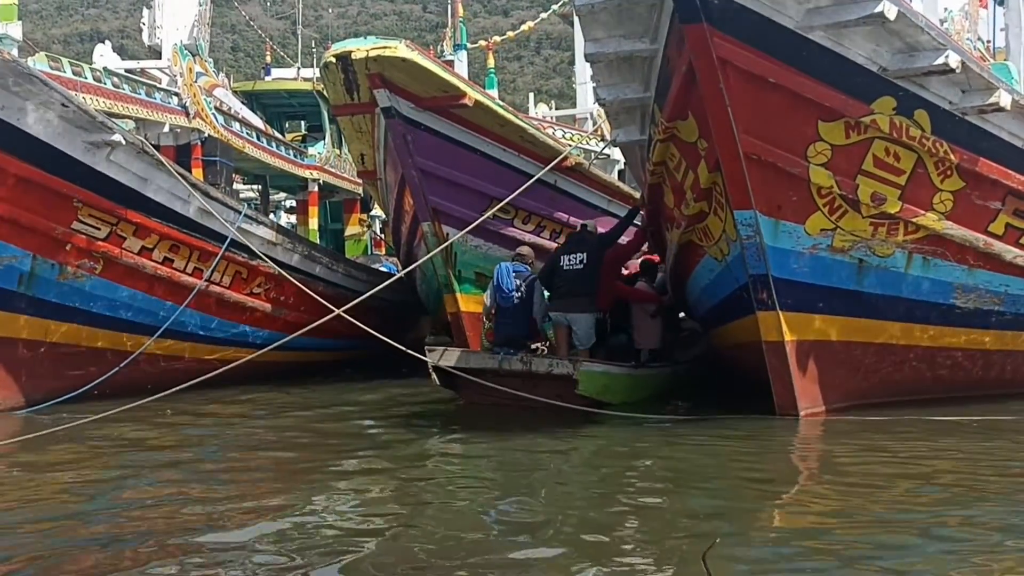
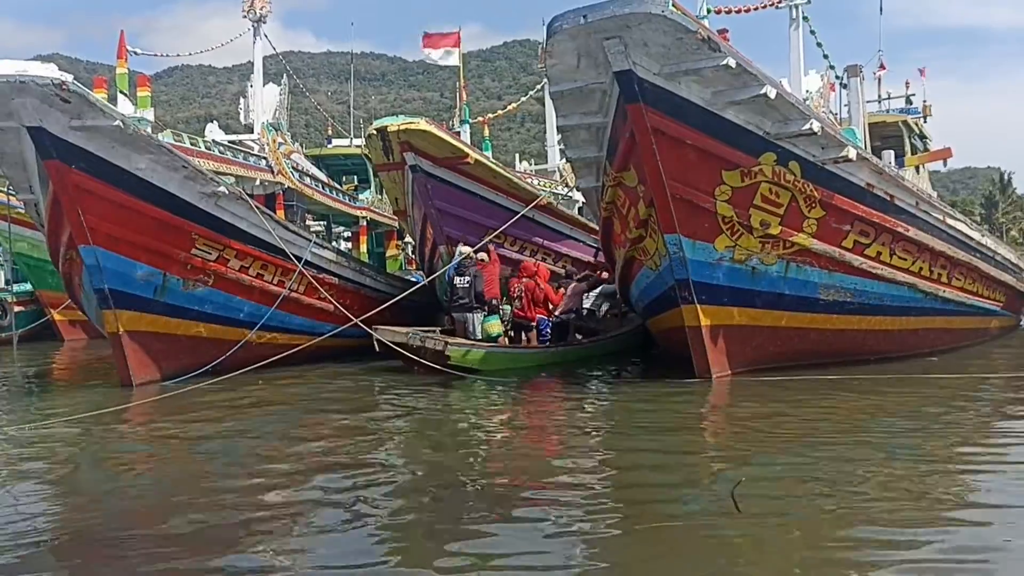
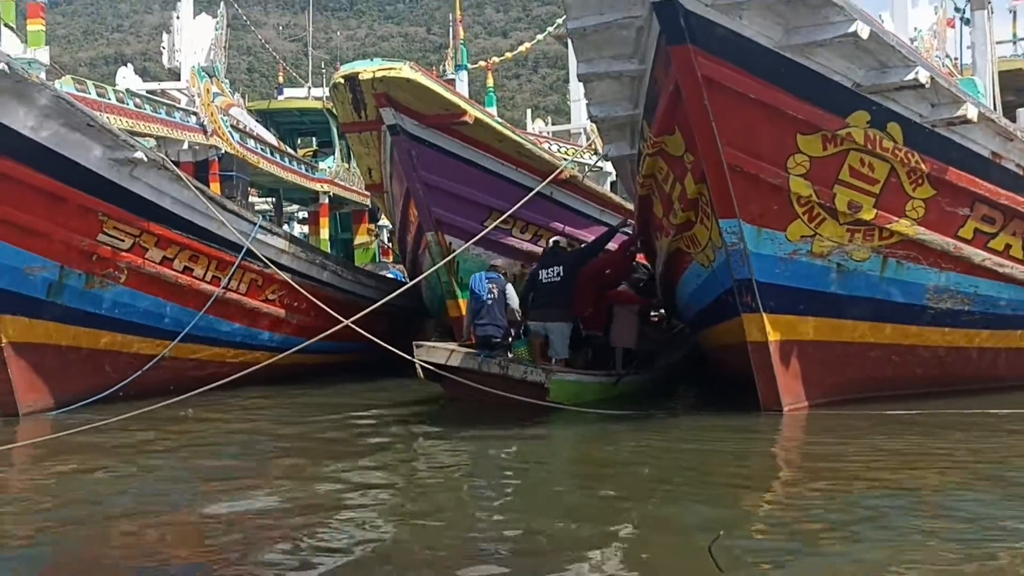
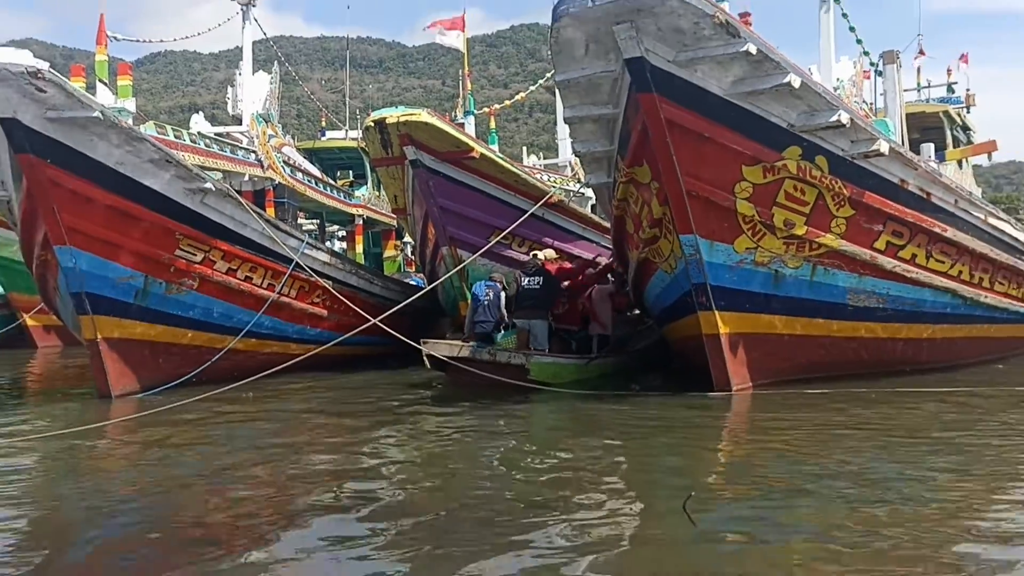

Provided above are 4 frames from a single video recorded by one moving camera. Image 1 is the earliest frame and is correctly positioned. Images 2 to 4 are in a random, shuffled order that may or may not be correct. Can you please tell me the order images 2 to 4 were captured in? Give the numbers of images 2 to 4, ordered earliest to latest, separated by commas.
3, 4, 2
